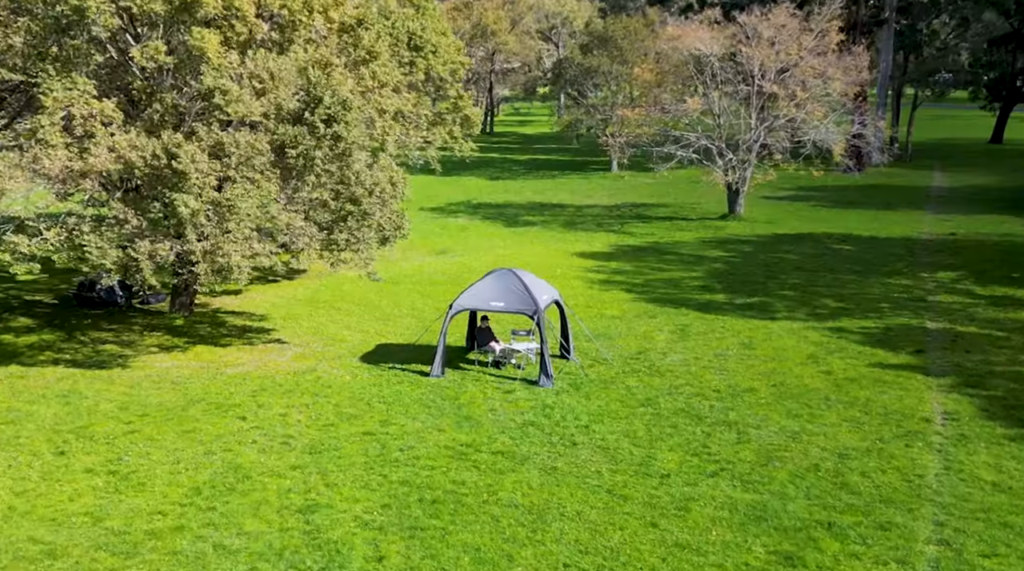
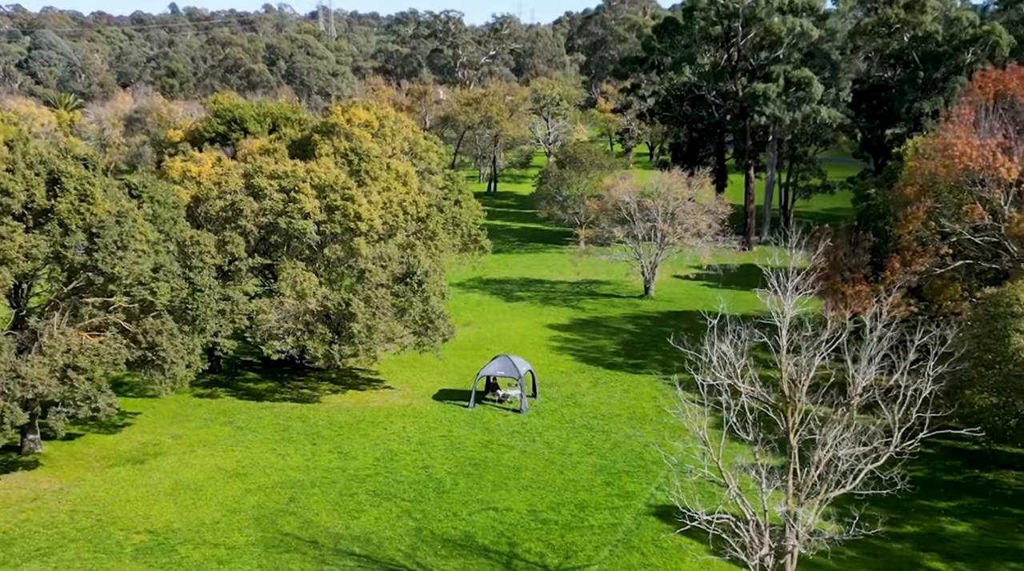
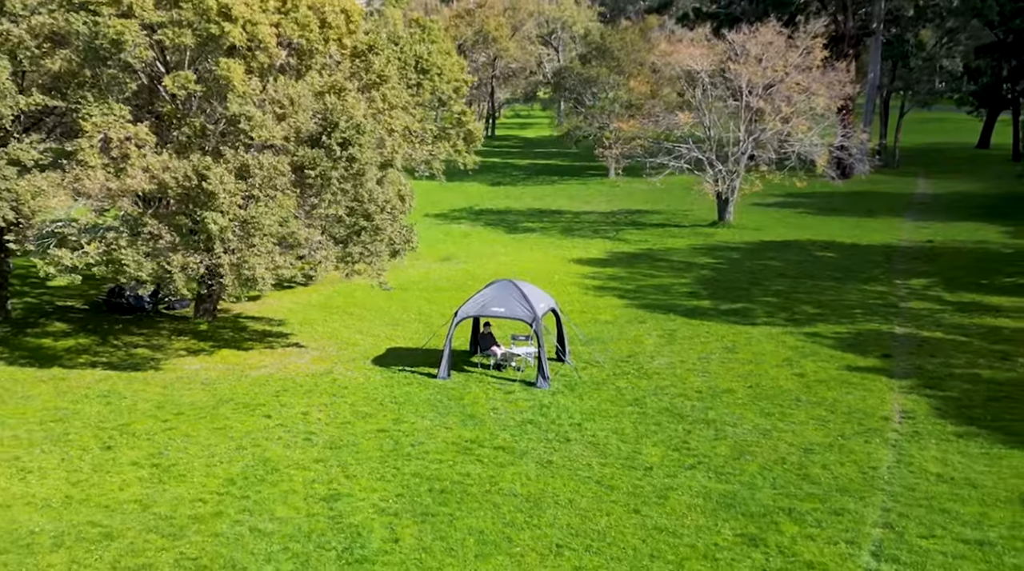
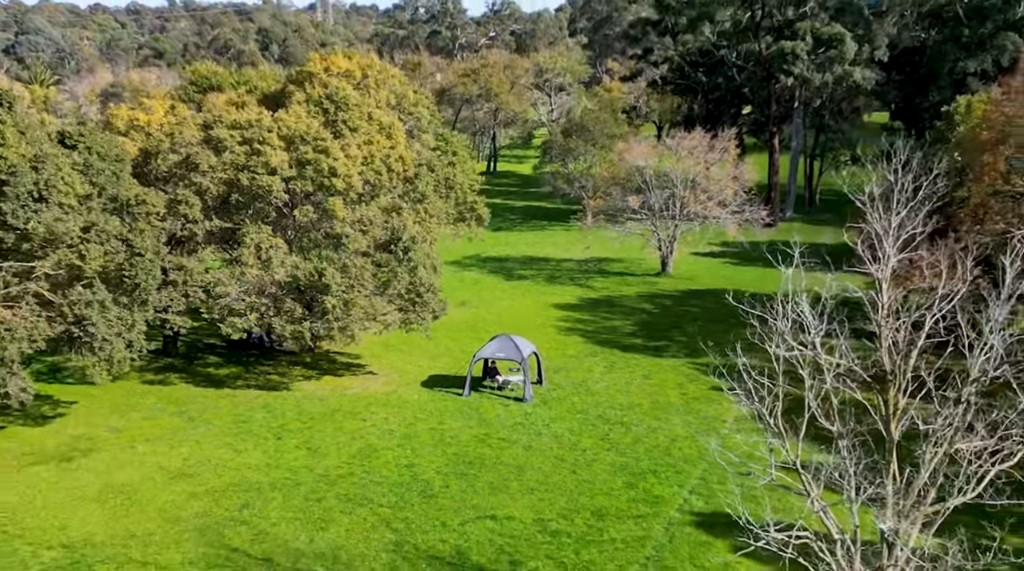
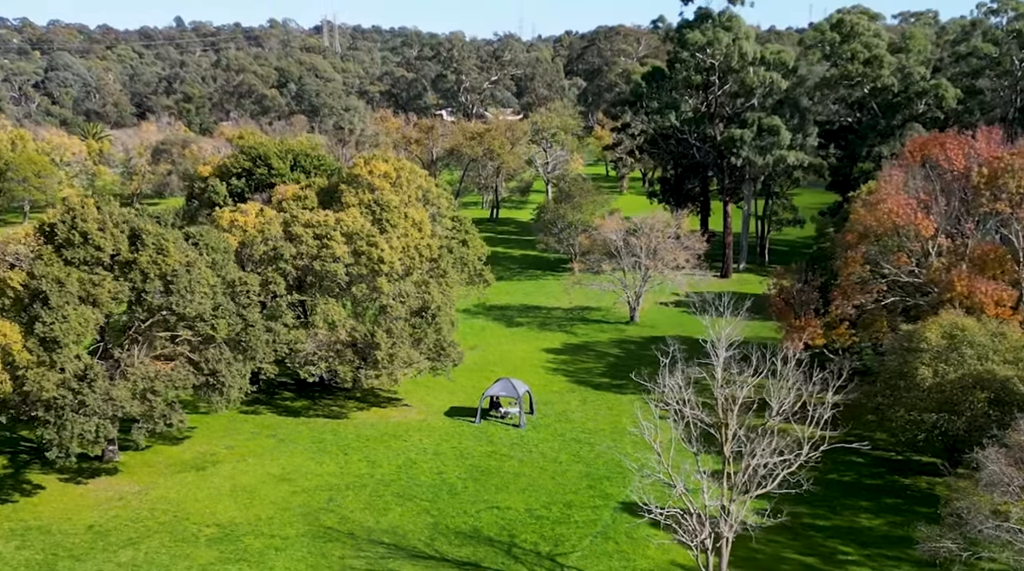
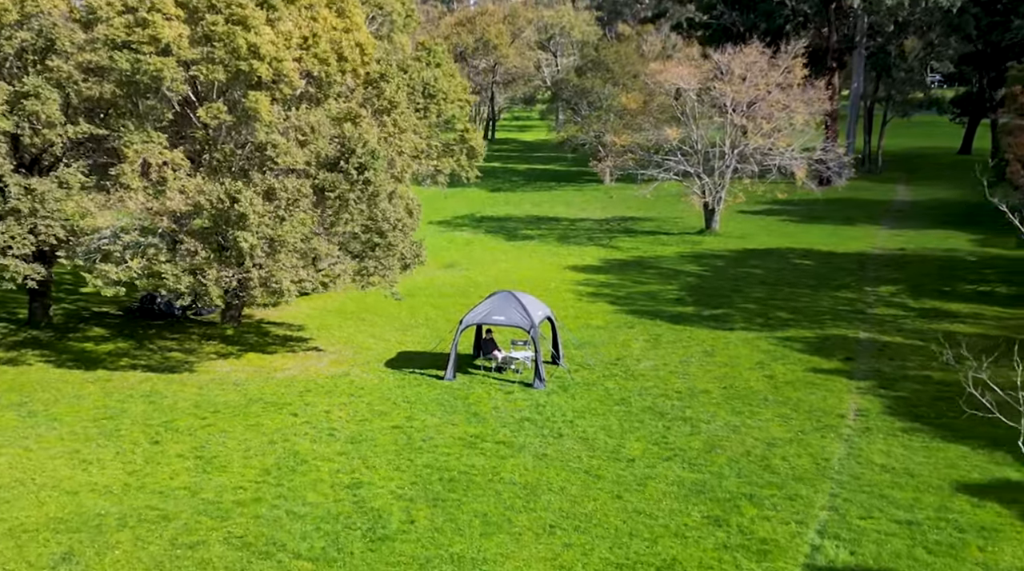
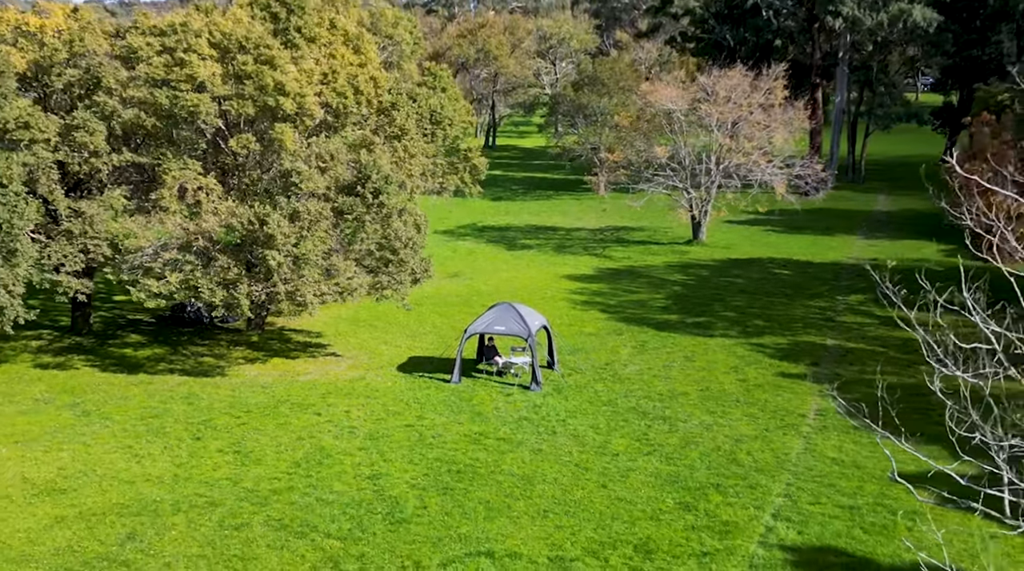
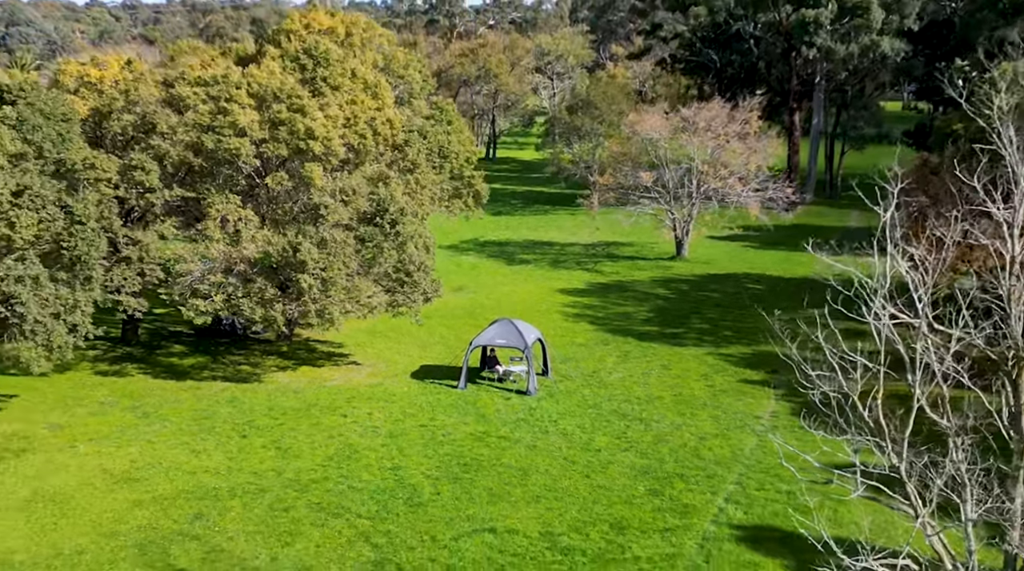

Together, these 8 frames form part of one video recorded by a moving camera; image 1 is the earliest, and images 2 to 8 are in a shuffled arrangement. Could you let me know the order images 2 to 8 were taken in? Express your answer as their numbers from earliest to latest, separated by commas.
3, 6, 7, 8, 4, 2, 5
